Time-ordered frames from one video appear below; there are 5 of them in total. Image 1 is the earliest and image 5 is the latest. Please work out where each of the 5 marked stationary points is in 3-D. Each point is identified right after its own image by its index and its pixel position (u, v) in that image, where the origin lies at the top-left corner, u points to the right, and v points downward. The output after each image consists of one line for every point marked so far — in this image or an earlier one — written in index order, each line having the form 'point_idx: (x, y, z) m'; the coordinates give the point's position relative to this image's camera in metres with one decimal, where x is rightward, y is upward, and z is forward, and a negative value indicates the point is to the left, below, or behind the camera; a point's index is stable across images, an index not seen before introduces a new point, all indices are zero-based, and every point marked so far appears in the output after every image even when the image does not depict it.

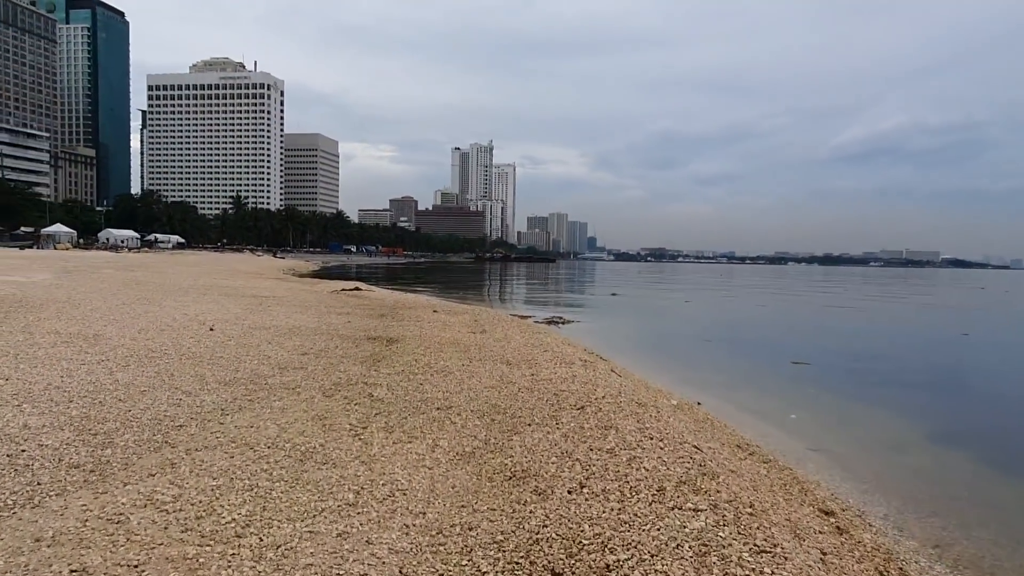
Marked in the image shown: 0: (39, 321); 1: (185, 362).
0: (-9.8, -0.7, +15.3) m
1: (-5.1, -1.2, +11.4) m
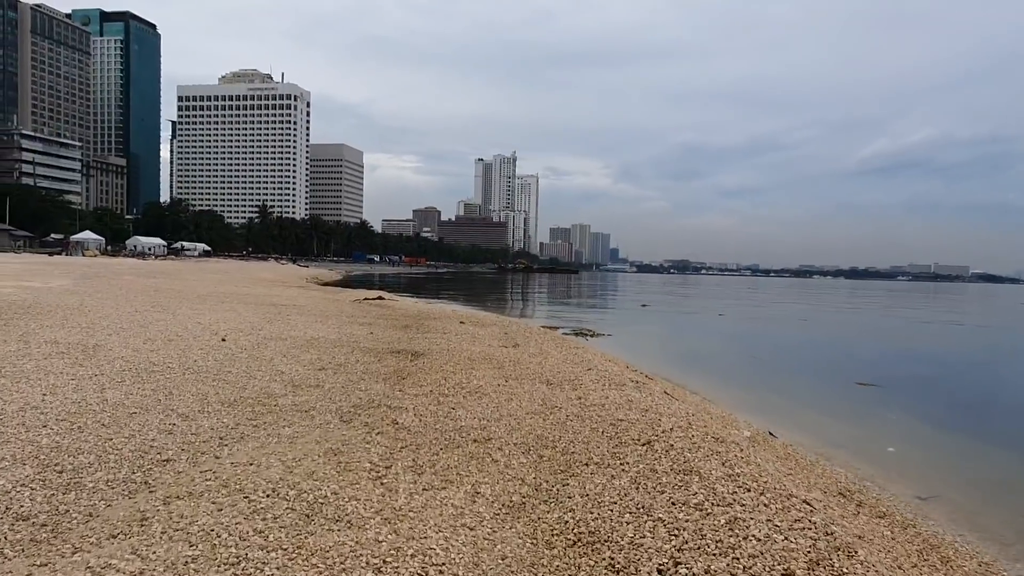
0: (-9.1, -0.8, +14.2) m
1: (-4.5, -1.3, +10.1) m
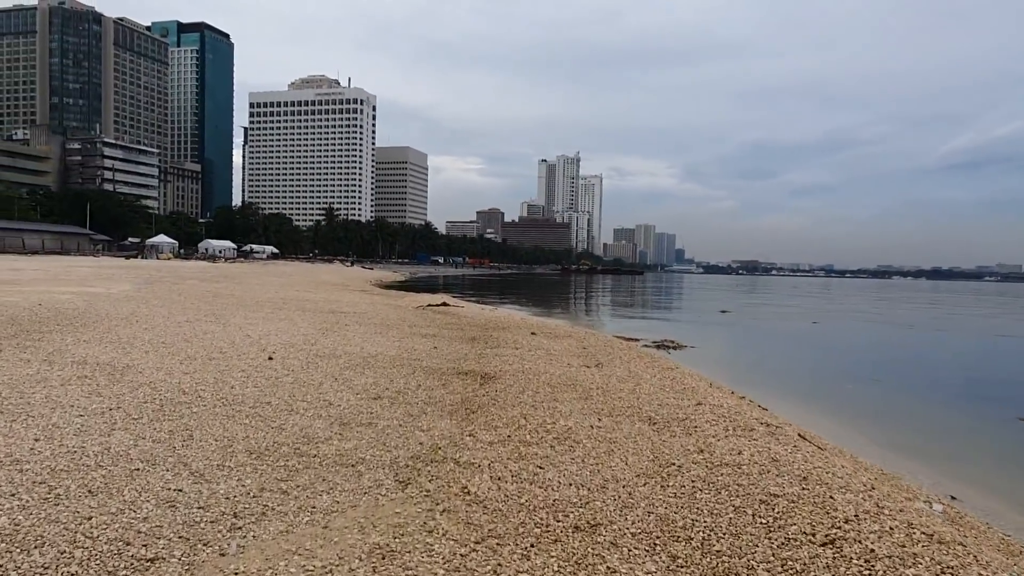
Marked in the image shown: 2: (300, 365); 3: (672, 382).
0: (-7.7, -1.0, +12.9) m
1: (-3.4, -1.5, +8.5) m
2: (-3.5, -1.3, +12.3) m
3: (+2.5, -1.5, +11.6) m
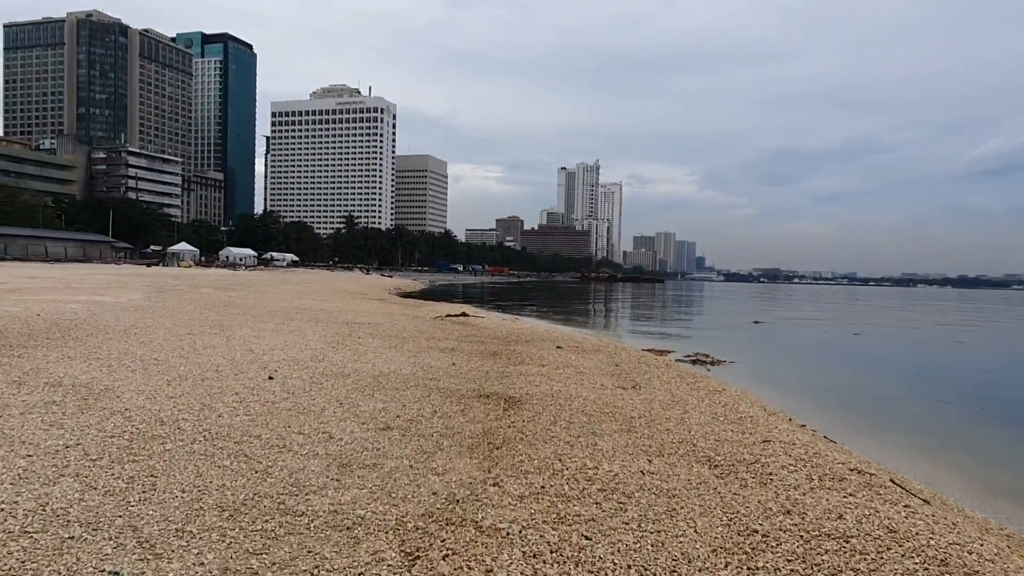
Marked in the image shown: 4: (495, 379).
0: (-7.3, -1.2, +11.7) m
1: (-3.1, -1.6, +7.1) m
2: (-3.1, -1.5, +11.0) m
3: (+2.9, -1.7, +10.1) m
4: (-0.3, -1.6, +12.5) m
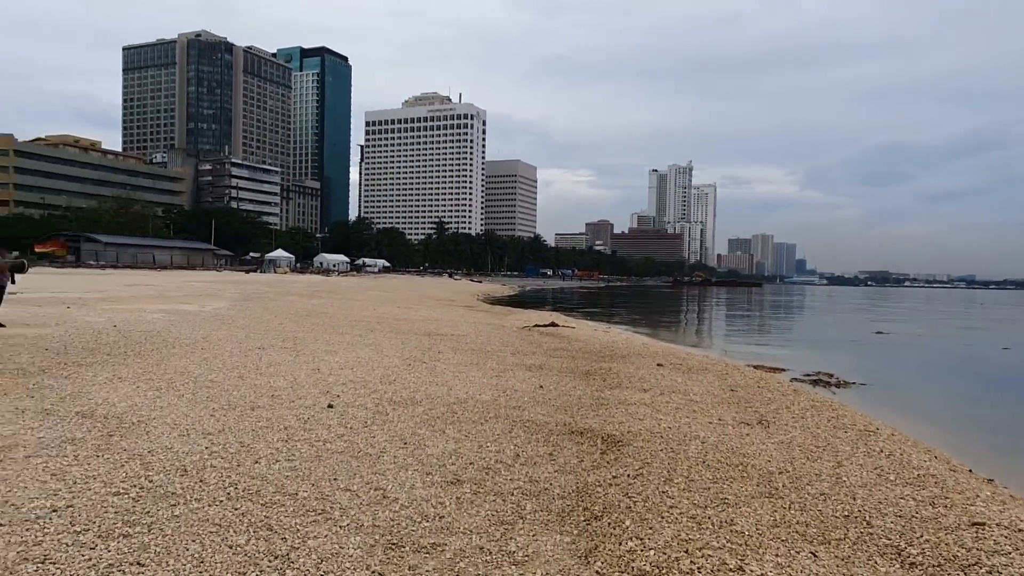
0: (-5.9, -1.4, +10.5) m
1: (-2.3, -1.8, +5.6) m
2: (-1.9, -1.7, +9.4) m
3: (+4.0, -1.8, +7.8) m
4: (+1.1, -1.7, +10.6) m
